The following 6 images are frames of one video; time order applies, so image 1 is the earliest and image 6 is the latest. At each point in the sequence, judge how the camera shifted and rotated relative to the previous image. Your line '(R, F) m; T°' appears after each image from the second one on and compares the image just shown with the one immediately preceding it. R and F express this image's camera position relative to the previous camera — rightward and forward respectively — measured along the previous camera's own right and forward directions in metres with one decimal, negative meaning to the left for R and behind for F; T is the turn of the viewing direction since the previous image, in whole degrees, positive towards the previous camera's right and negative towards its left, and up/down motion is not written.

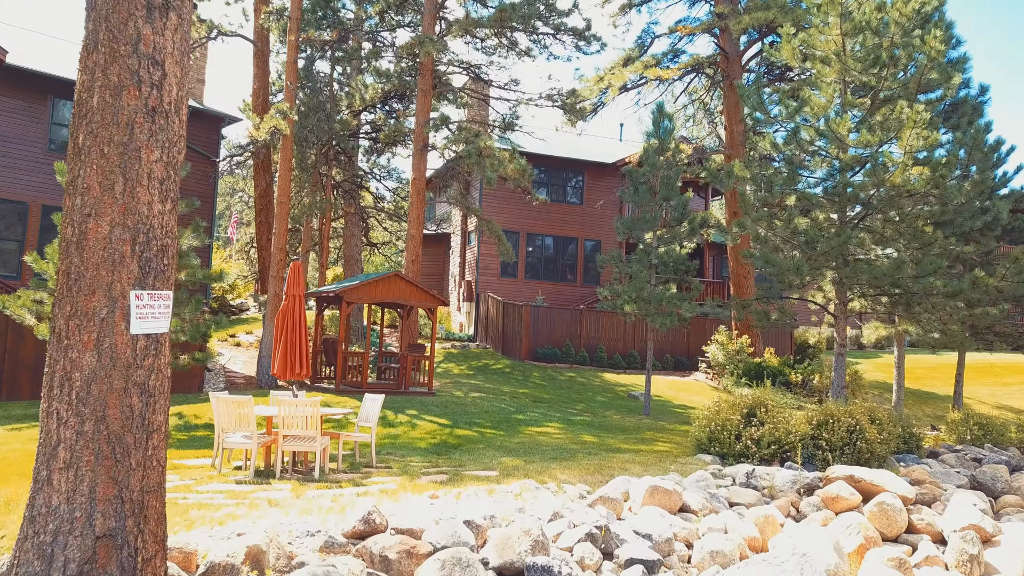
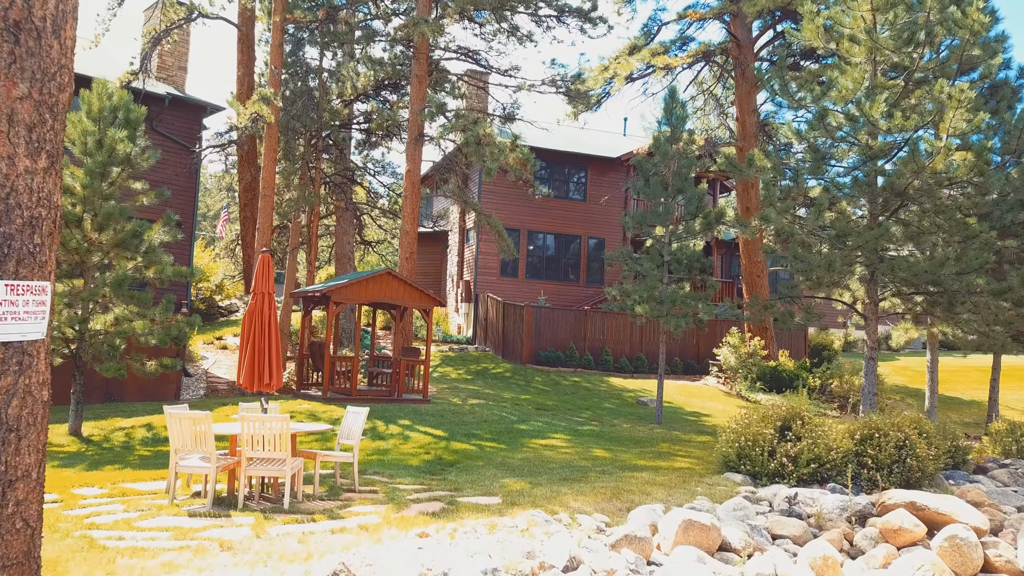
(-0.1, +1.1) m; 0°
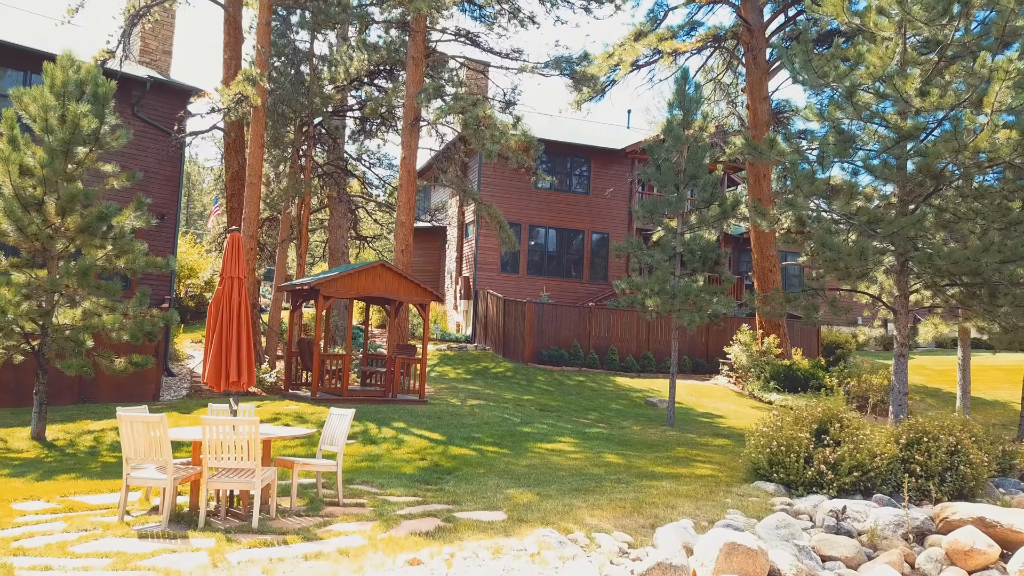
(-0.1, +0.9) m; 0°
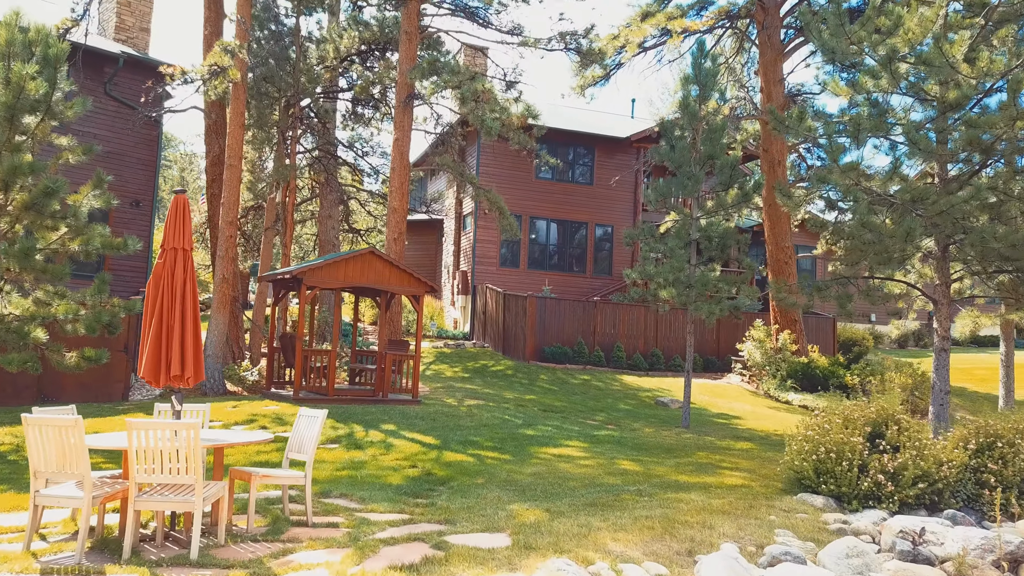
(-0.1, +1.1) m; 0°
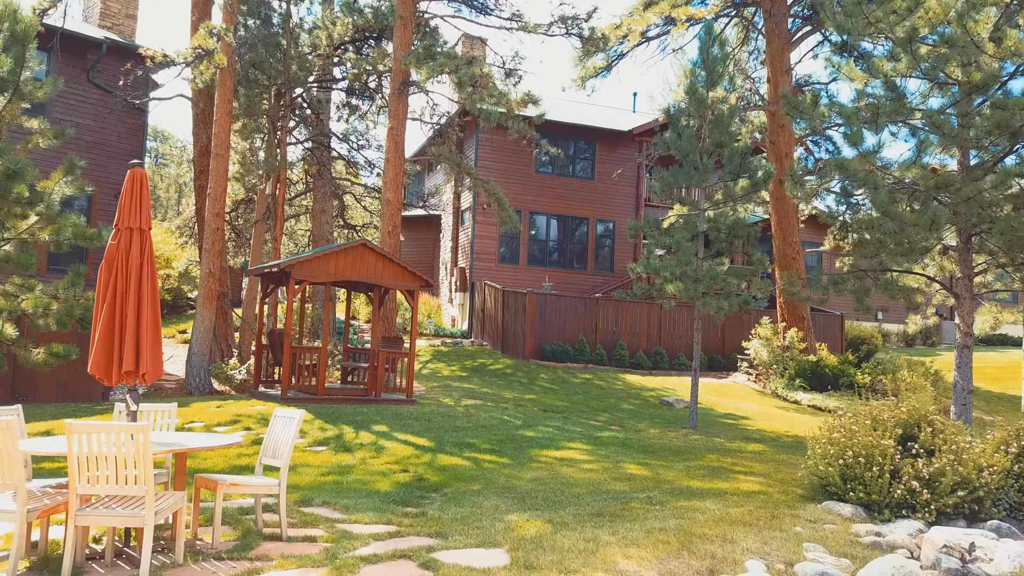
(0.0, +0.6) m; 0°
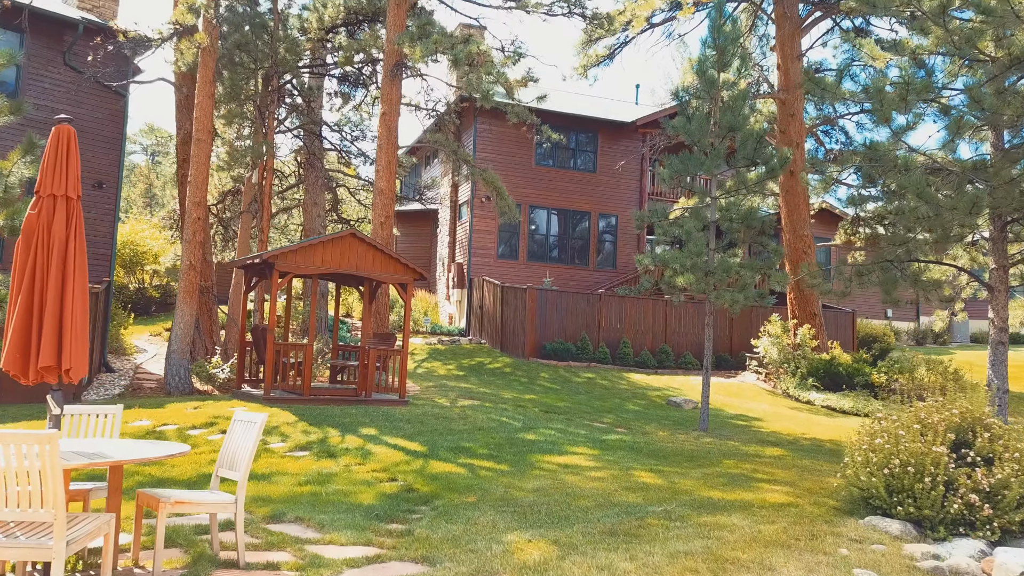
(0.0, +0.8) m; 0°
